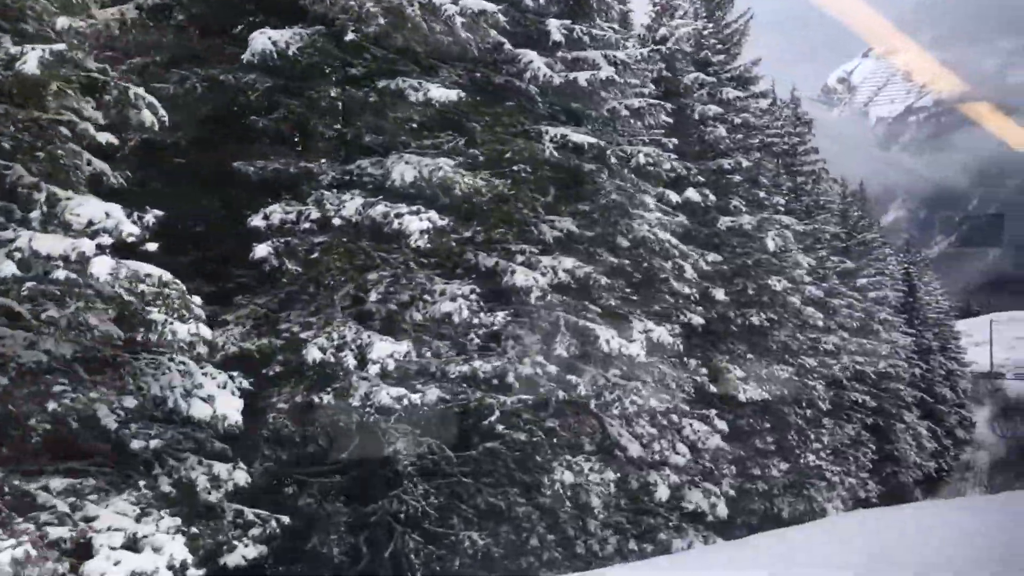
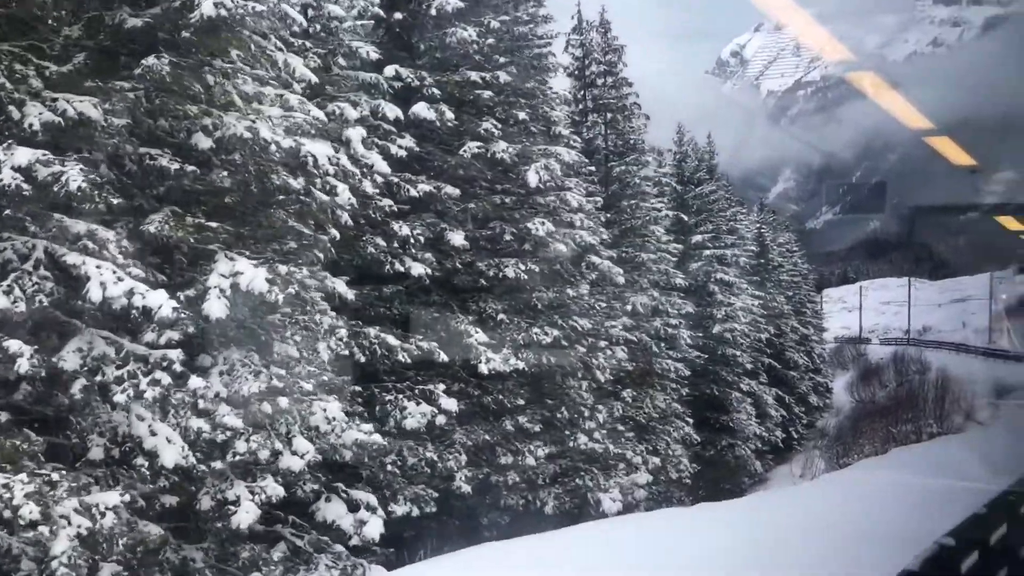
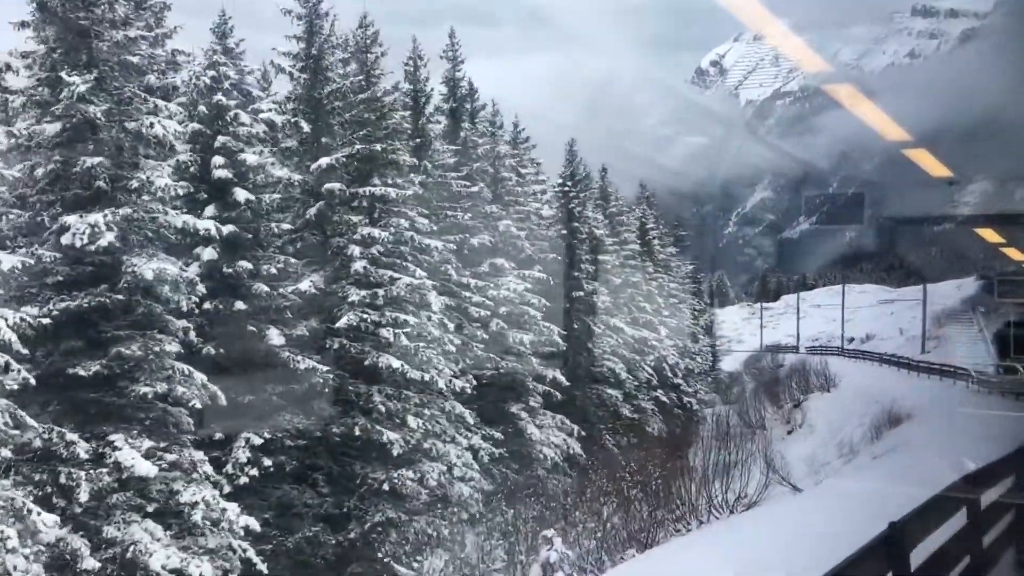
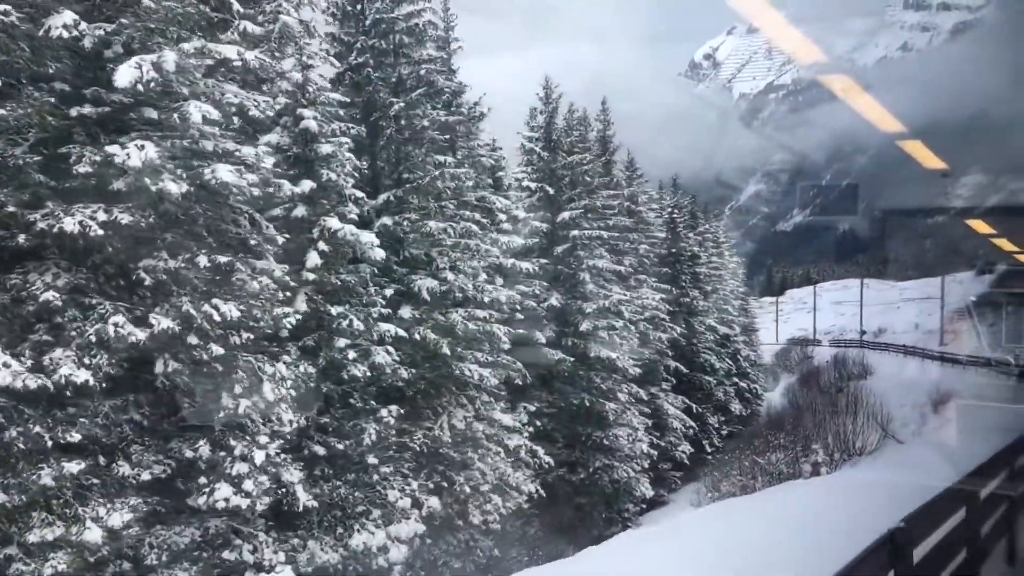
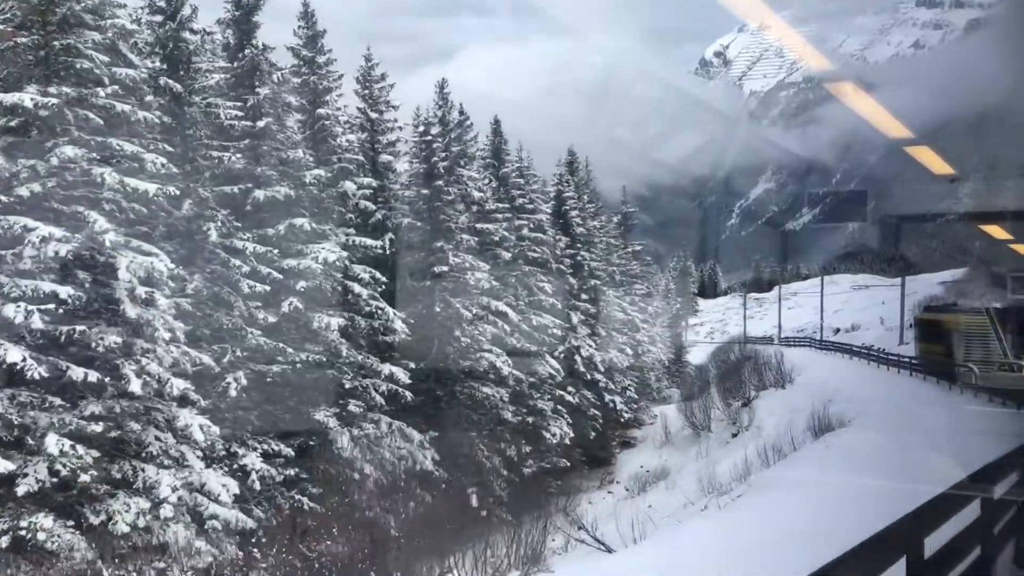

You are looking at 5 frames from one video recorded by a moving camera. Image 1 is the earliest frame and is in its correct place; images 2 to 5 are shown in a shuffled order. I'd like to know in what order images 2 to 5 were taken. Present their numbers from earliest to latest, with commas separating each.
2, 4, 3, 5
